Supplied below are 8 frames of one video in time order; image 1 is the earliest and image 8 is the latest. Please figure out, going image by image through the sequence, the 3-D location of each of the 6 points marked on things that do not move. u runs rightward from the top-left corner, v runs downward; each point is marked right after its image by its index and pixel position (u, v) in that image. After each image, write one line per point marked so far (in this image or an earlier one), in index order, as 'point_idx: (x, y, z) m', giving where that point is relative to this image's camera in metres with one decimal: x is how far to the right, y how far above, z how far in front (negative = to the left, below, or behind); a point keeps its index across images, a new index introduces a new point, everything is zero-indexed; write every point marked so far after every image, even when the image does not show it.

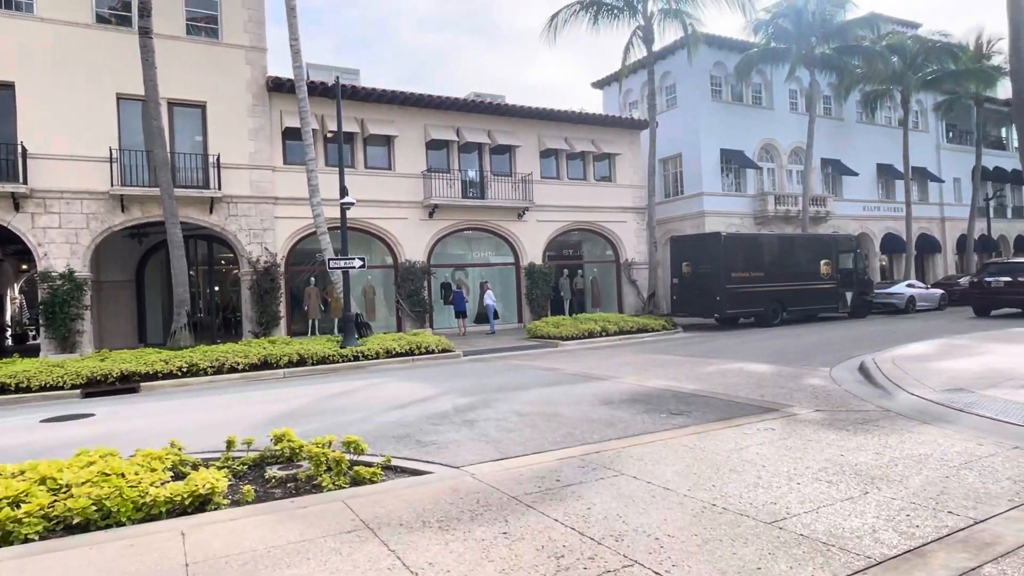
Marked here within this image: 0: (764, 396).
0: (+3.5, -1.5, +8.9) m
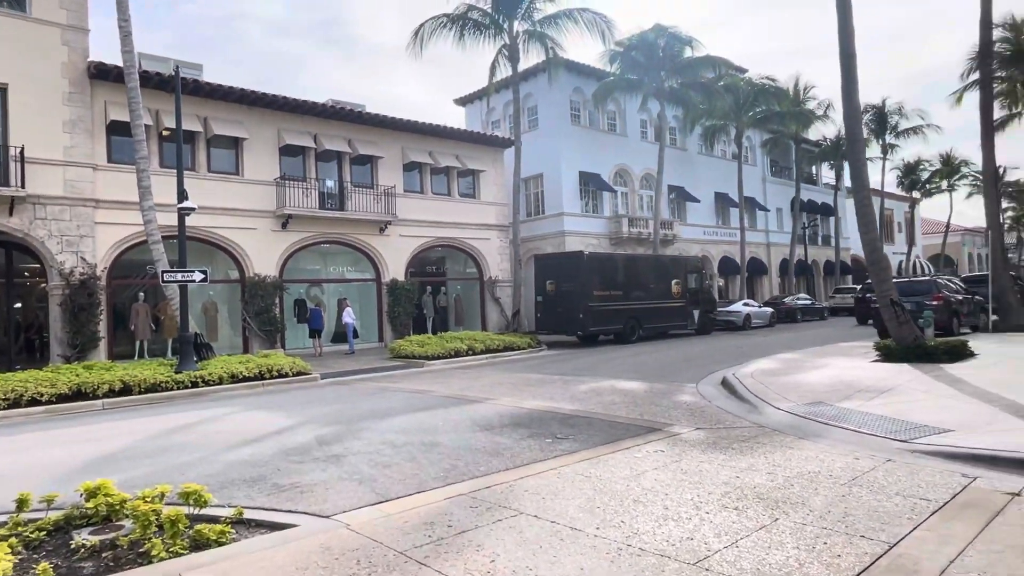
0: (+1.8, -1.7, +8.8) m
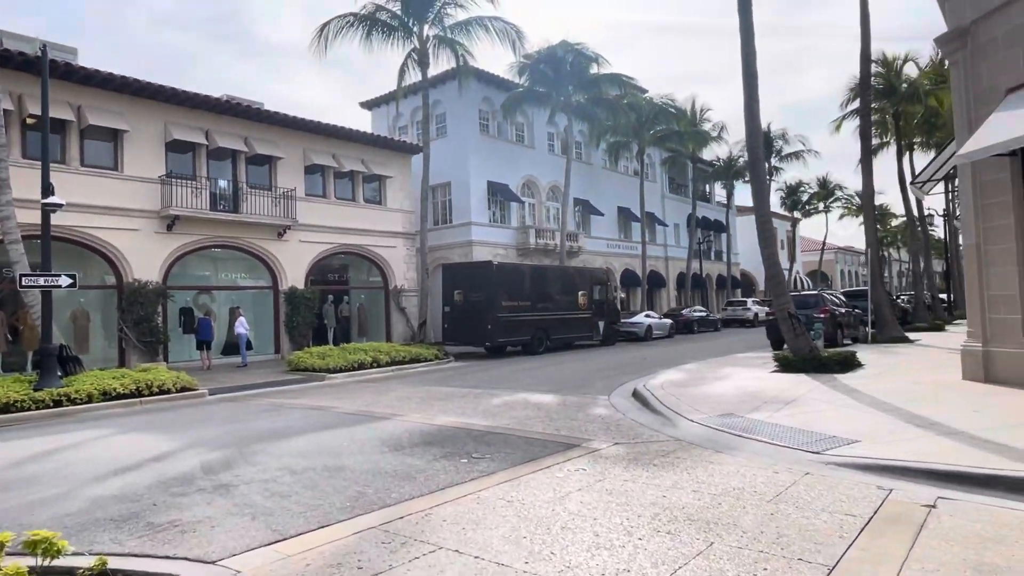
0: (+0.6, -1.9, +8.5) m
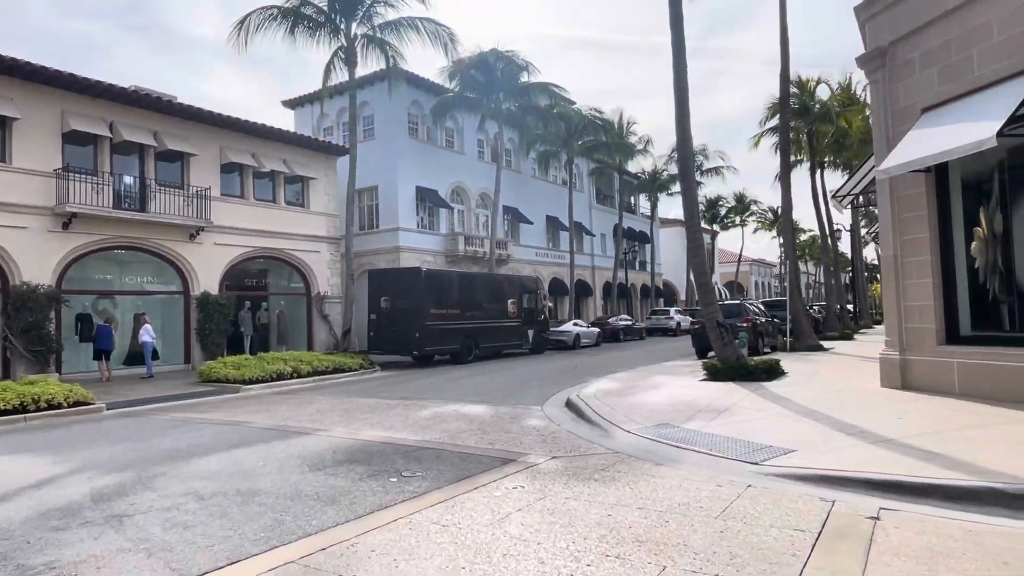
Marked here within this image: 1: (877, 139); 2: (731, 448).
0: (-0.2, -2.0, +8.1) m
1: (+6.1, +2.5, +10.8) m
2: (+2.5, -1.8, +7.3) m
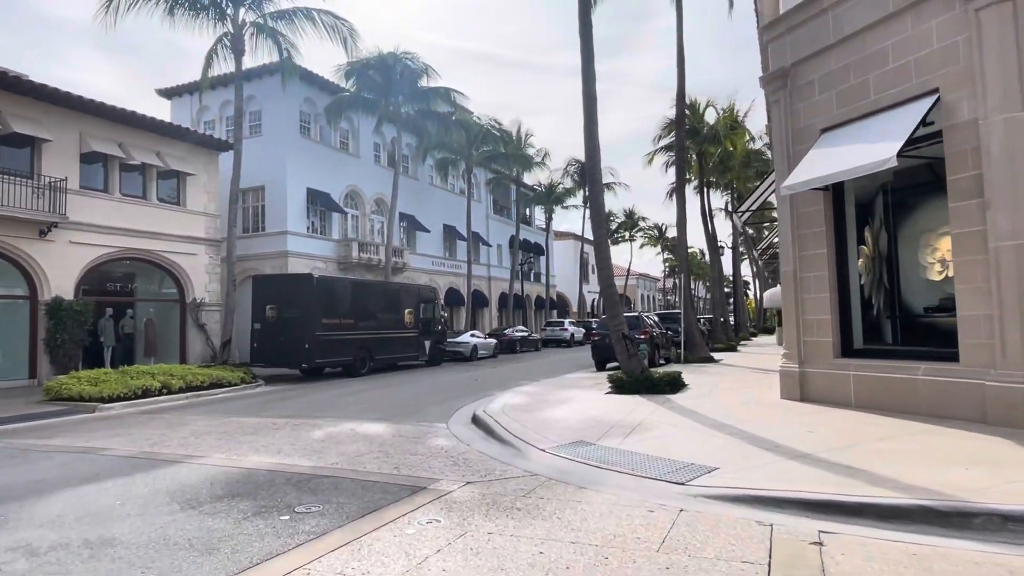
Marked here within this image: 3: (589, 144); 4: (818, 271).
0: (-1.3, -2.1, +7.3) m
1: (+4.6, +2.3, +11.1) m
2: (+1.5, -1.9, +7.0) m
3: (+1.6, +3.0, +13.5) m
4: (+5.0, +0.3, +10.6) m
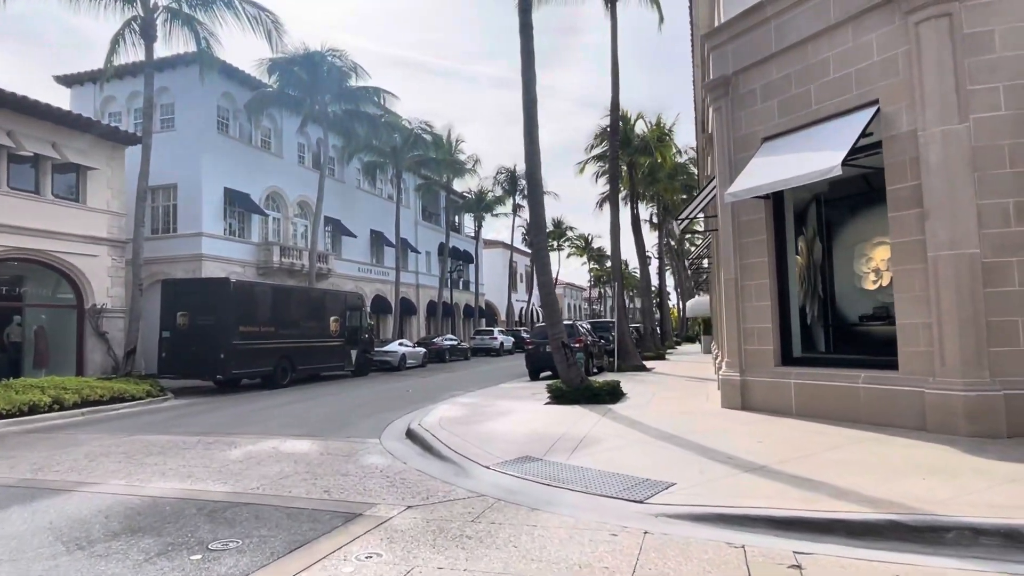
0: (-1.9, -2.1, +6.6) m
1: (+3.6, +2.1, +11.1) m
2: (+1.0, -2.0, +6.6) m
3: (+0.3, +2.9, +13.2) m
4: (+4.0, +0.1, +10.6) m
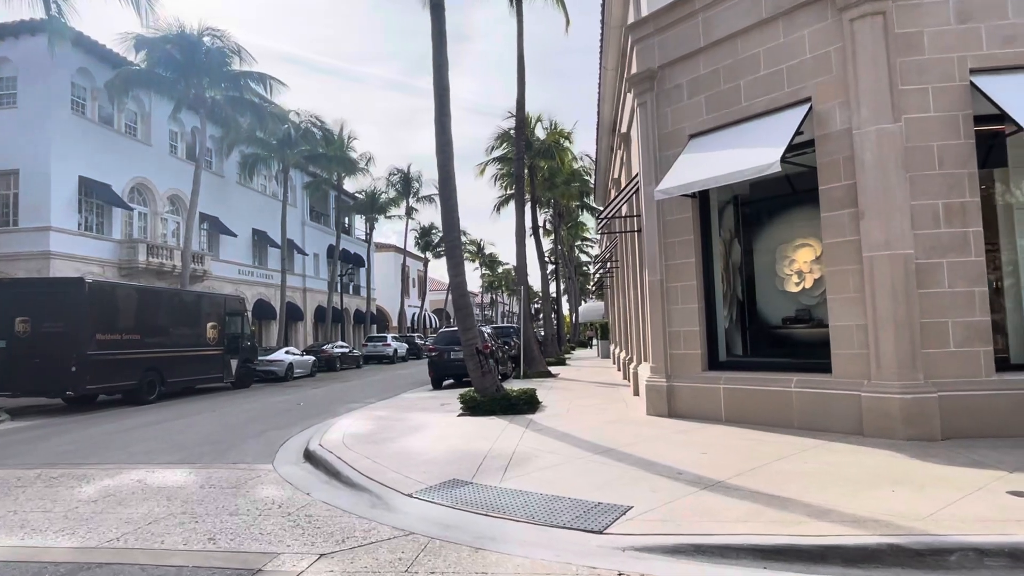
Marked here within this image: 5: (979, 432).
0: (-2.4, -2.1, +5.3) m
1: (+2.2, +2.1, +10.7) m
2: (+0.4, -2.0, +5.7) m
3: (-1.3, +2.8, +12.2) m
4: (+2.7, +0.1, +10.2) m
5: (+5.4, -1.7, +7.5) m
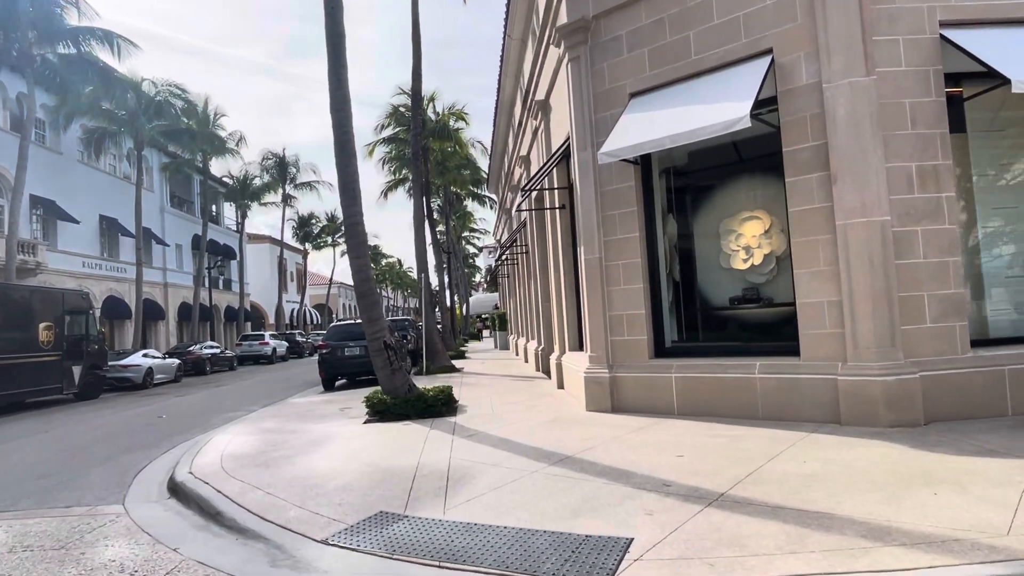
0: (-2.5, -1.9, +3.3) m
1: (+1.0, +2.4, +9.4) m
2: (+0.1, -1.7, +4.3) m
3: (-2.8, +3.1, +10.2) m
4: (+1.6, +0.4, +9.1) m
5: (+4.7, -1.3, +6.9) m
